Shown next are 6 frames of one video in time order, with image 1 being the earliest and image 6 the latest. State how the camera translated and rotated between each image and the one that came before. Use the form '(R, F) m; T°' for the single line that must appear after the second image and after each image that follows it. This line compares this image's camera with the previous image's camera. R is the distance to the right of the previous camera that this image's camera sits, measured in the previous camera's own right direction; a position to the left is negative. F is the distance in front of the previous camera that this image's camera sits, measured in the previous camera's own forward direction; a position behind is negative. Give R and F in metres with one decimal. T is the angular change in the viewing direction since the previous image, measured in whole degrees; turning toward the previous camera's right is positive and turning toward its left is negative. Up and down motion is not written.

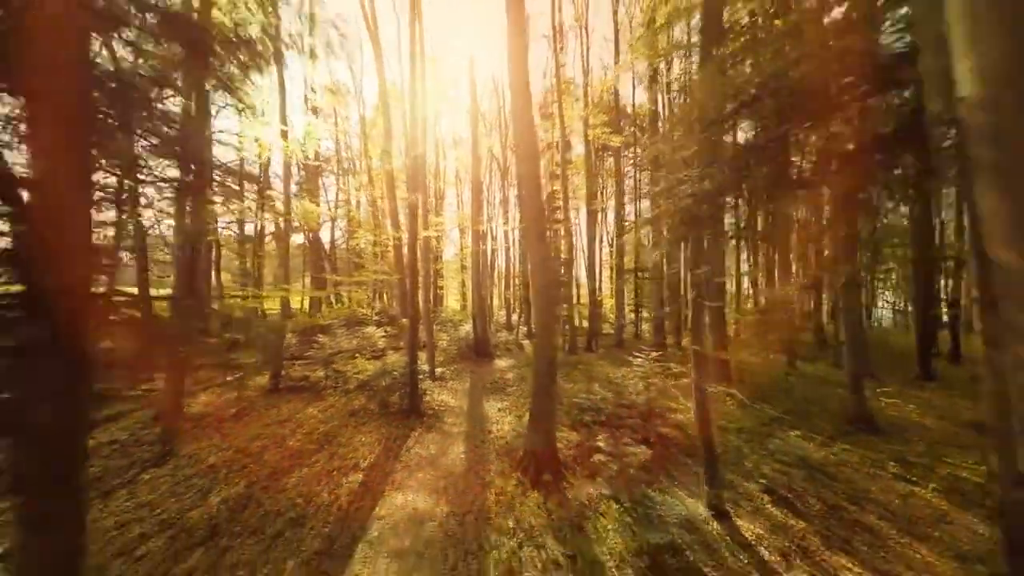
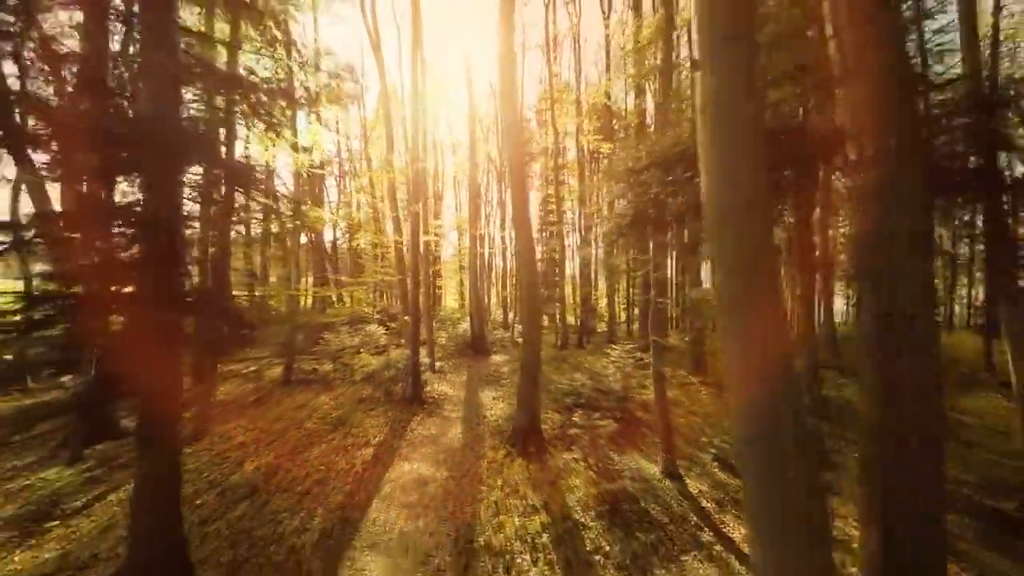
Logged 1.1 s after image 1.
(+0.2, -1.6) m; 0°
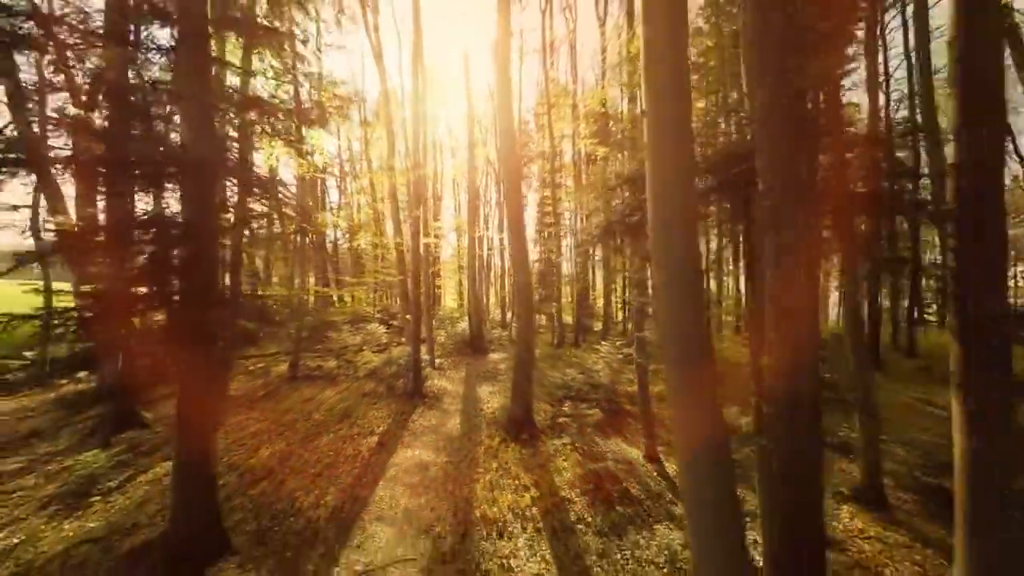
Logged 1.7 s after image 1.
(+0.1, -0.9) m; 0°
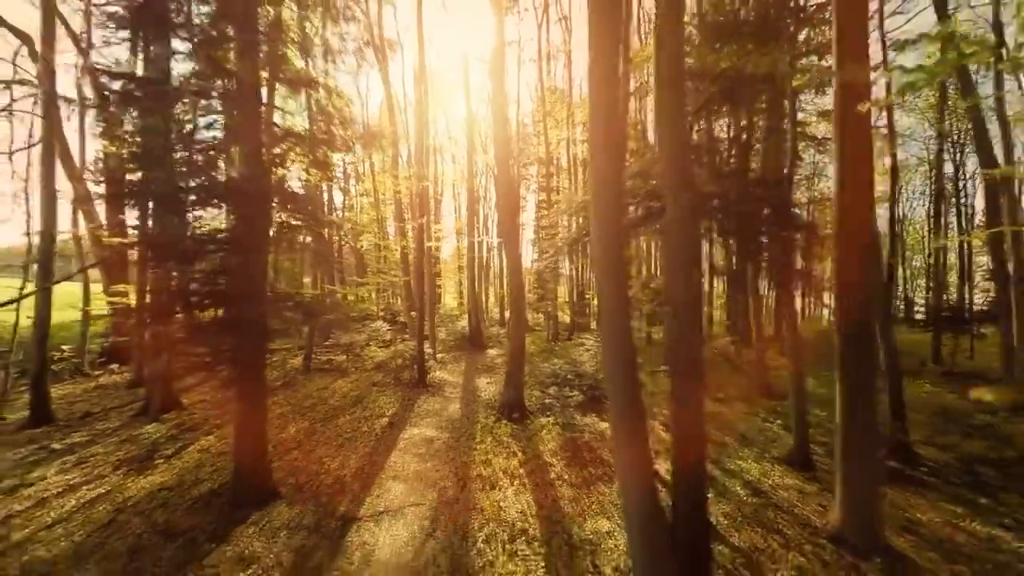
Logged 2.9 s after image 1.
(+0.2, -1.8) m; 0°
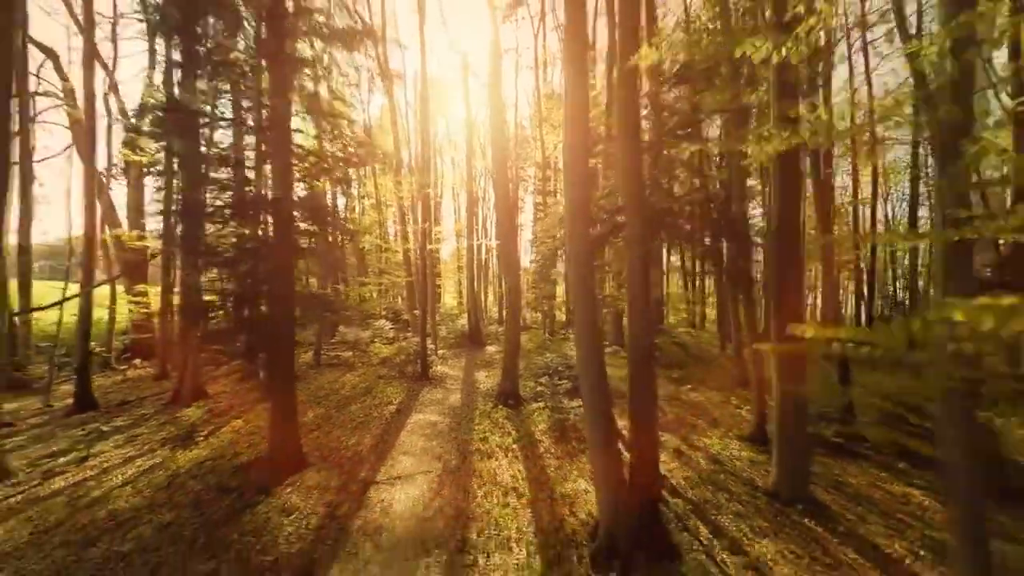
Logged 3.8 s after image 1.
(+0.1, -1.5) m; 0°
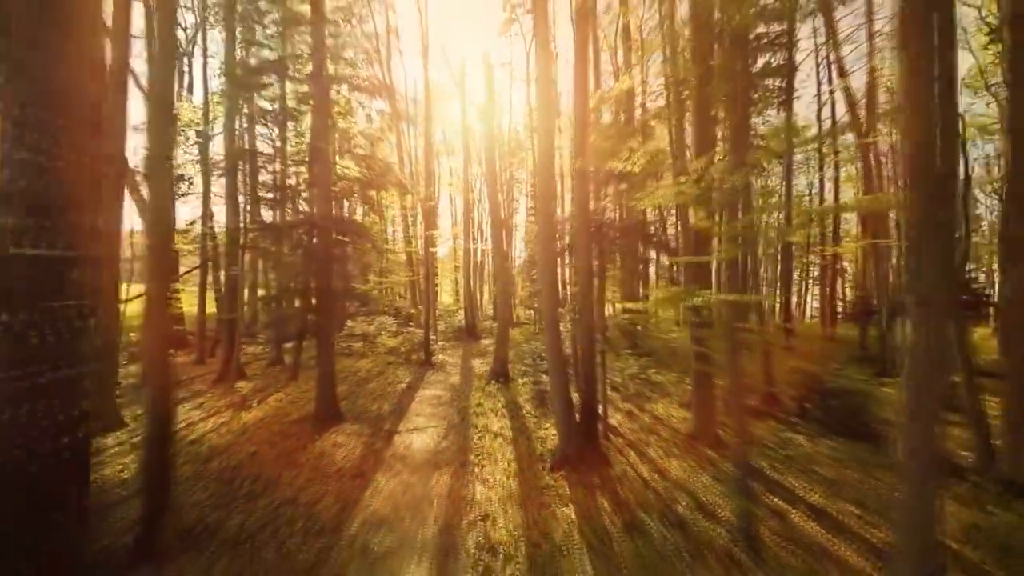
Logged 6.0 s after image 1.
(+0.2, -3.1) m; +1°
